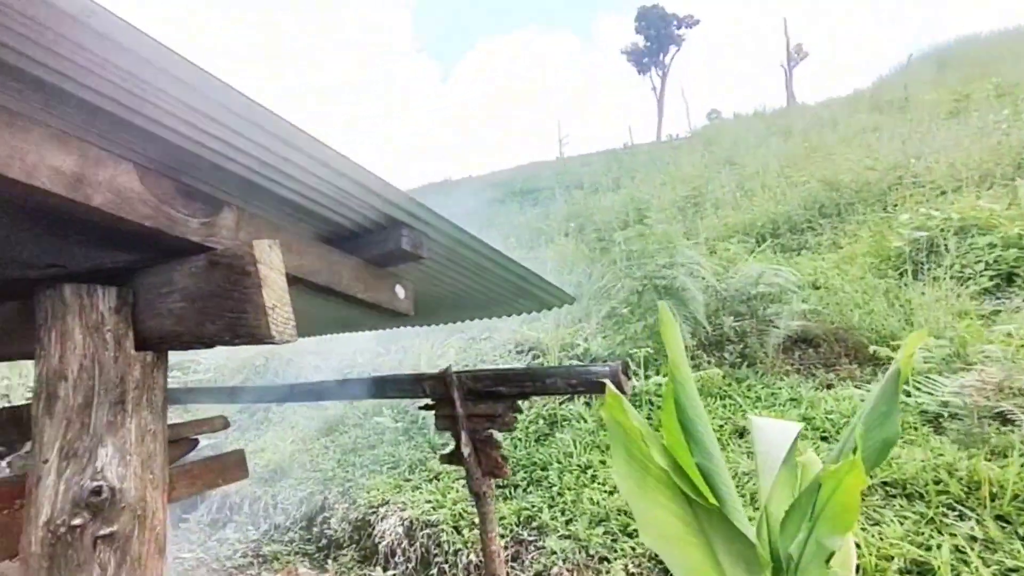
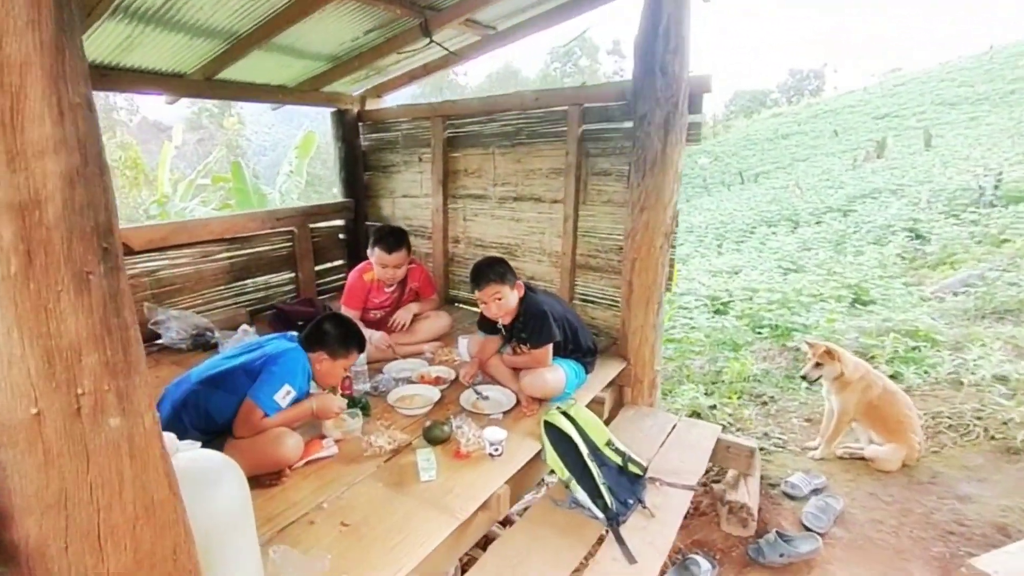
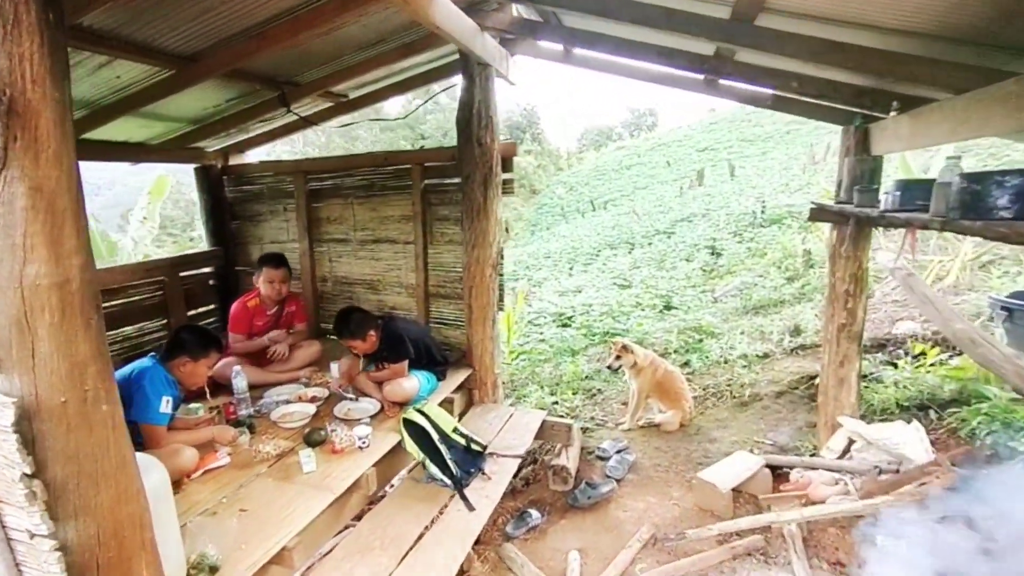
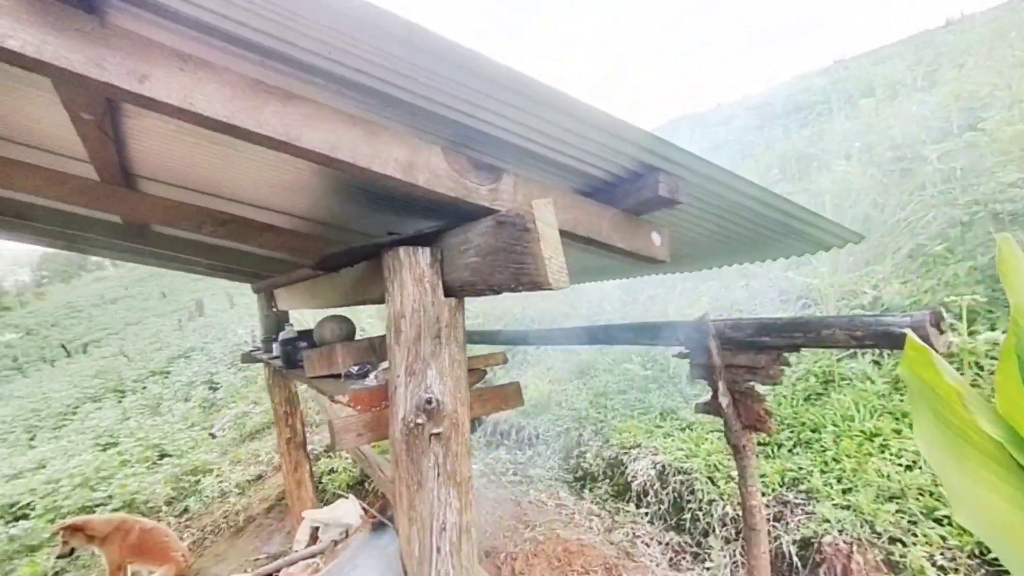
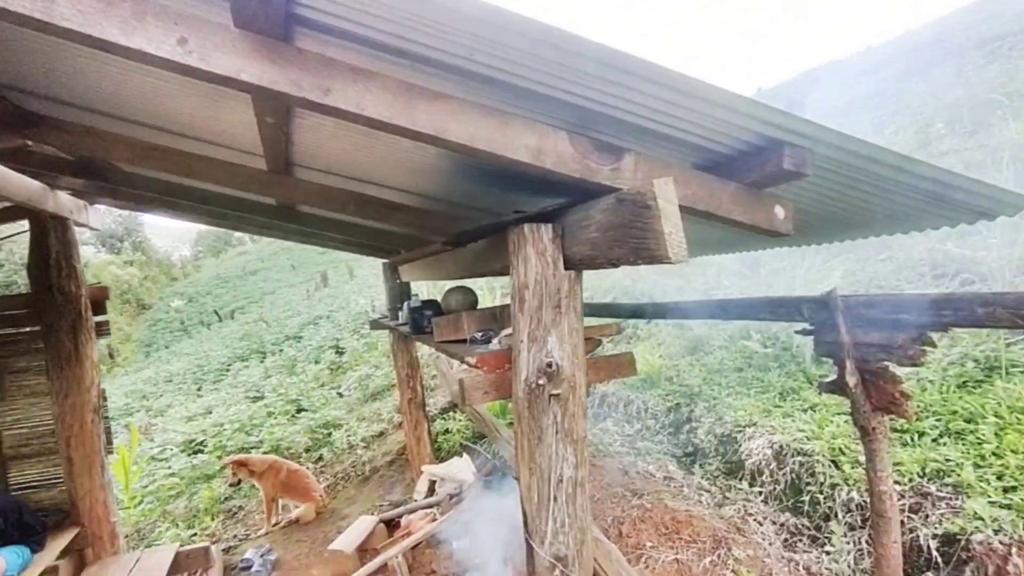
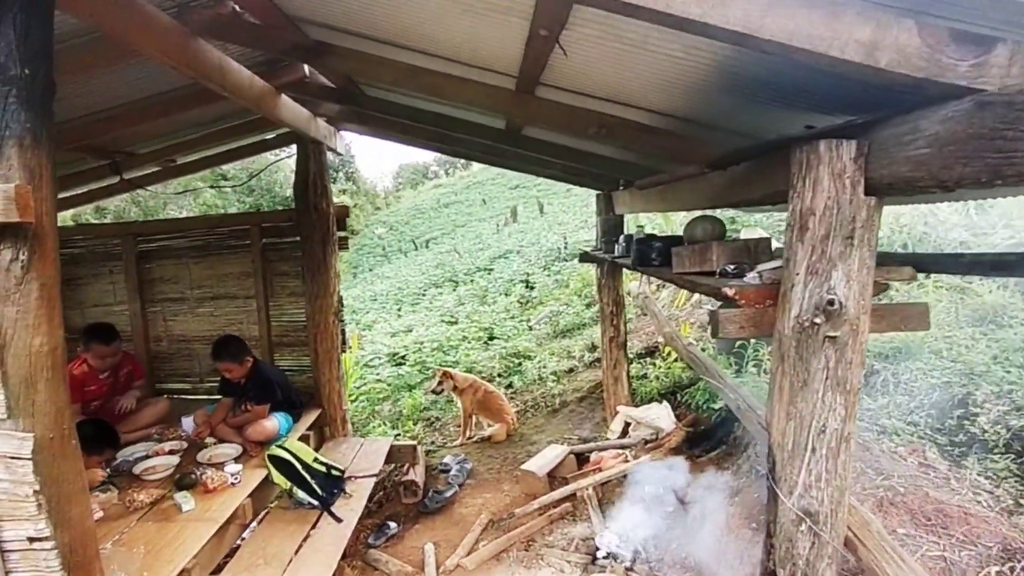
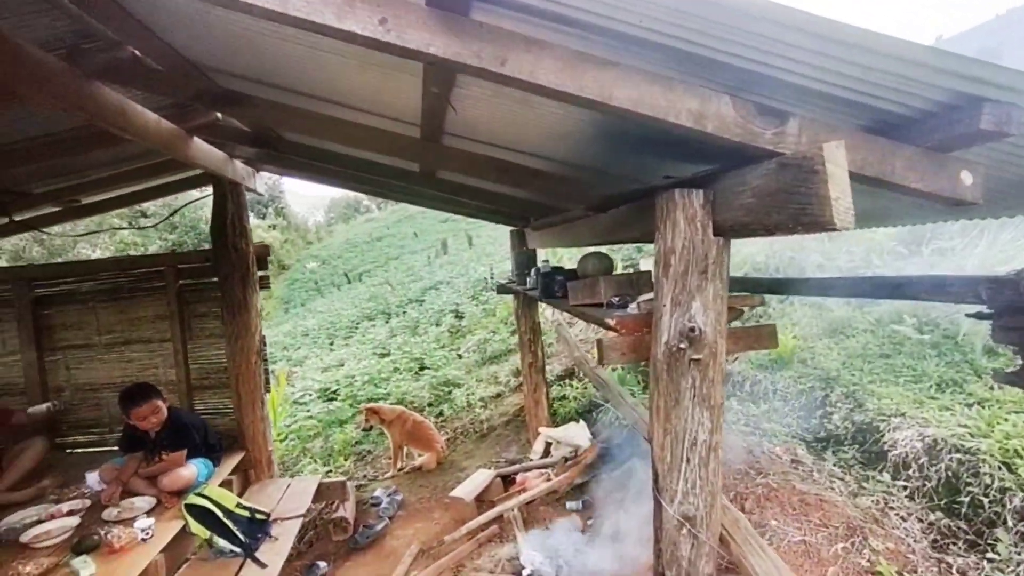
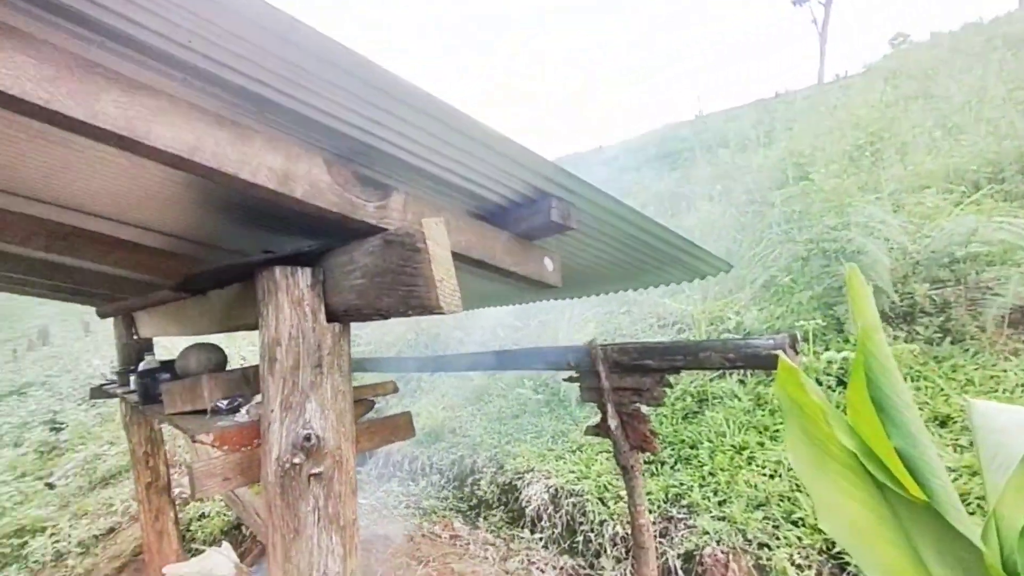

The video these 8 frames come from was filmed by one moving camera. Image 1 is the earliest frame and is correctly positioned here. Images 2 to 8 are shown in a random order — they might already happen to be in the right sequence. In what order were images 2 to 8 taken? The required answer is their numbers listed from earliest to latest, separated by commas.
8, 4, 5, 7, 6, 3, 2
